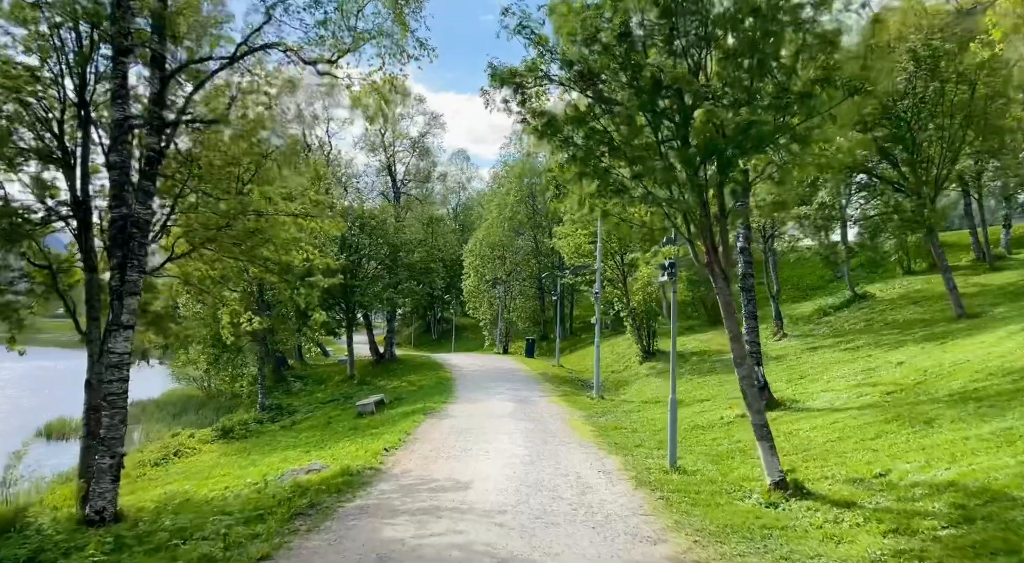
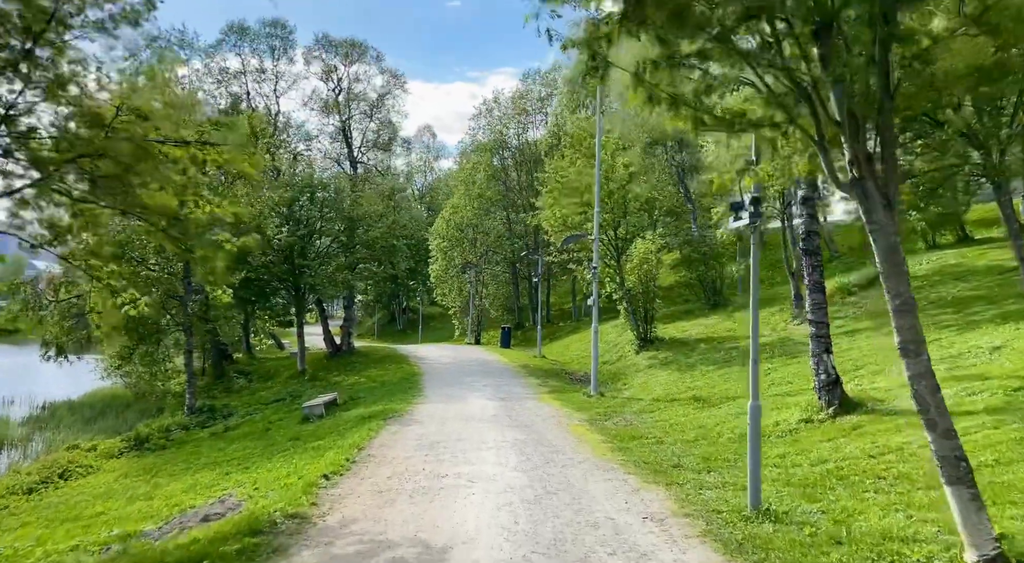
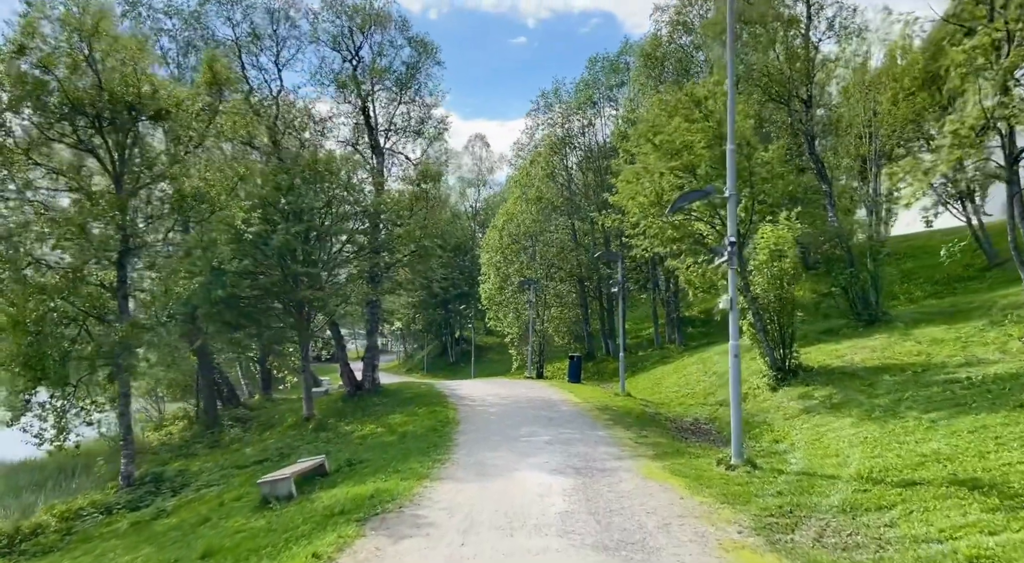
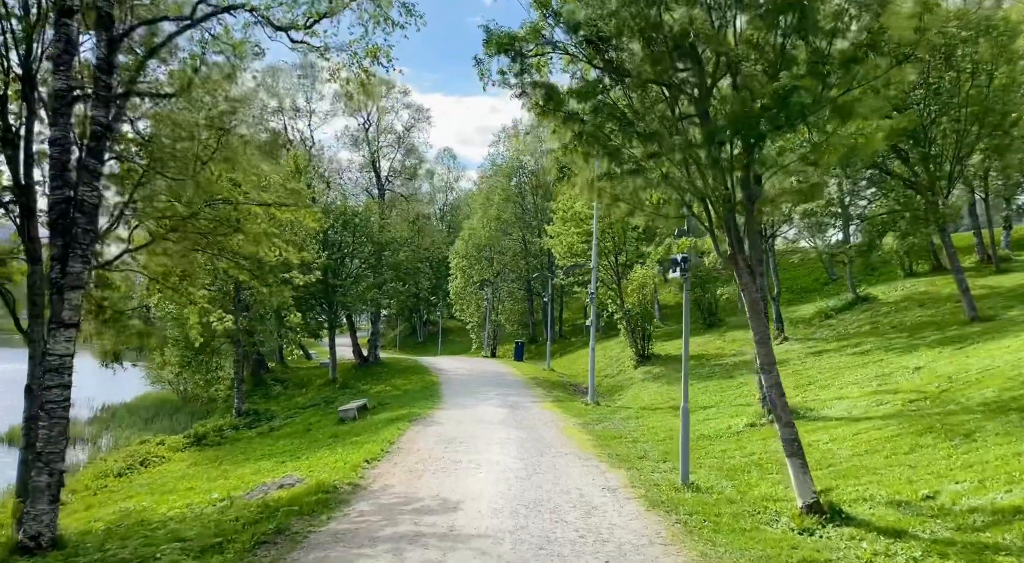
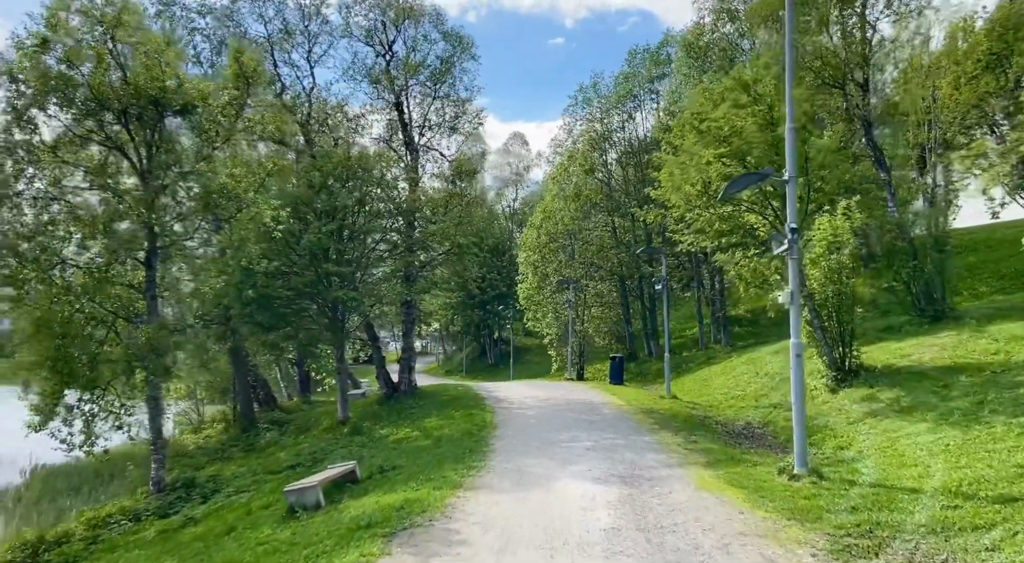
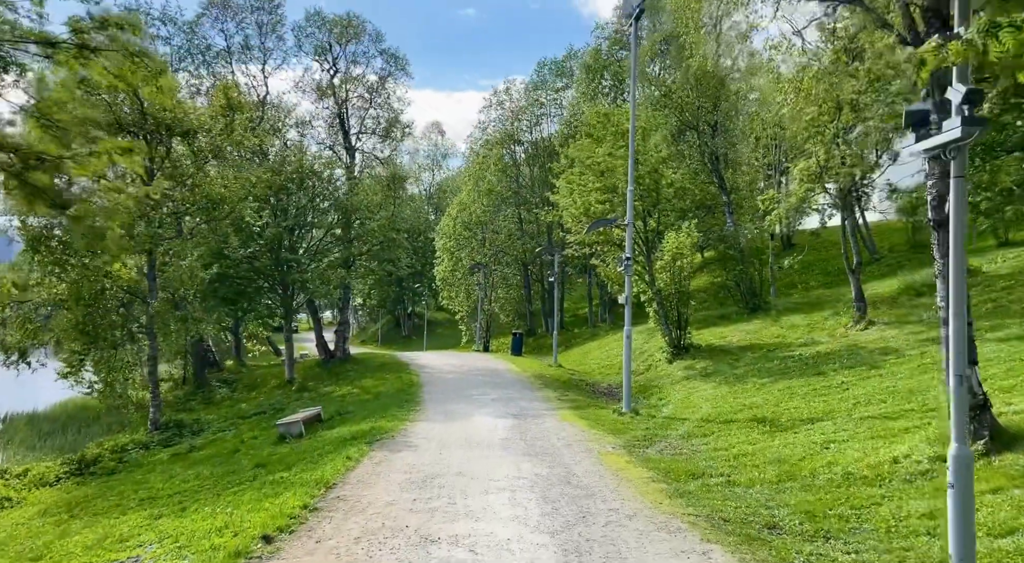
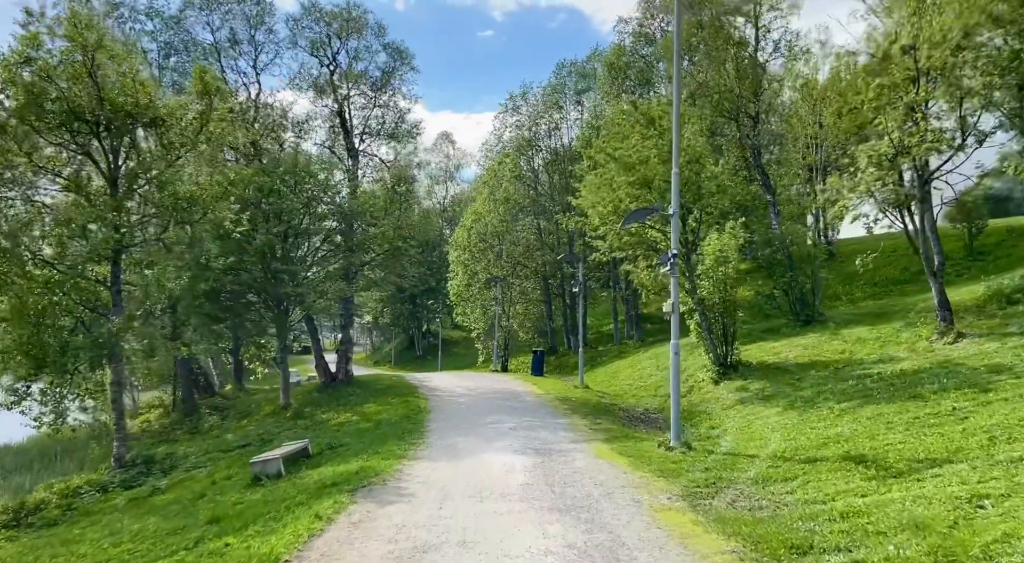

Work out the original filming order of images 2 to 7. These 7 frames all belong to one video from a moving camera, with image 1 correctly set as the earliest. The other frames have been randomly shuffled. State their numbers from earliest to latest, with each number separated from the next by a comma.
4, 2, 6, 7, 3, 5
